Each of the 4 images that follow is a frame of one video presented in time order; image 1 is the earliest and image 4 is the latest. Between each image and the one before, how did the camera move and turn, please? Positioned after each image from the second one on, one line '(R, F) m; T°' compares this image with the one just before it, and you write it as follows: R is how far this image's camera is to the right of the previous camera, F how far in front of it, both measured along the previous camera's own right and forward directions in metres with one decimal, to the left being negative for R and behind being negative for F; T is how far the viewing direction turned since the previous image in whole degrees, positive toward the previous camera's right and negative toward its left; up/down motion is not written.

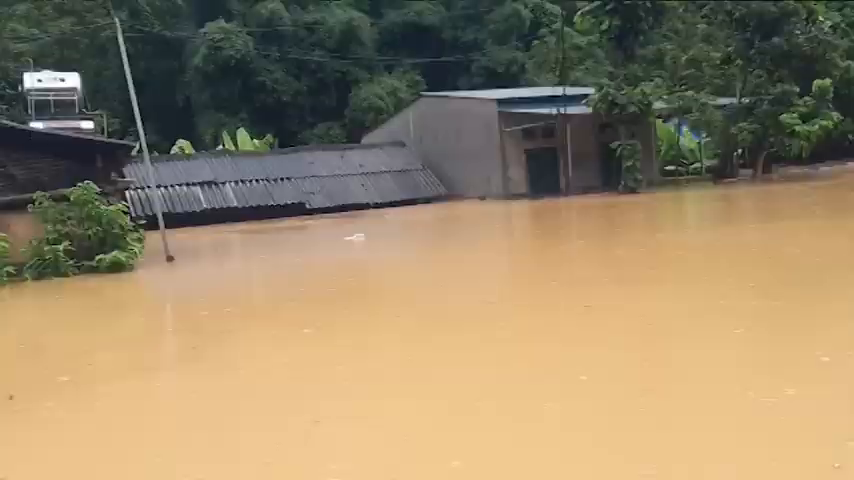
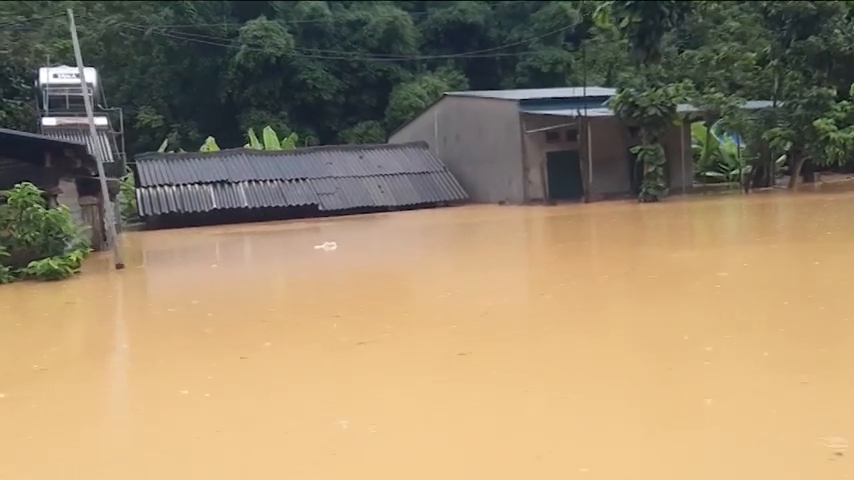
(+0.5, +0.5) m; -4°
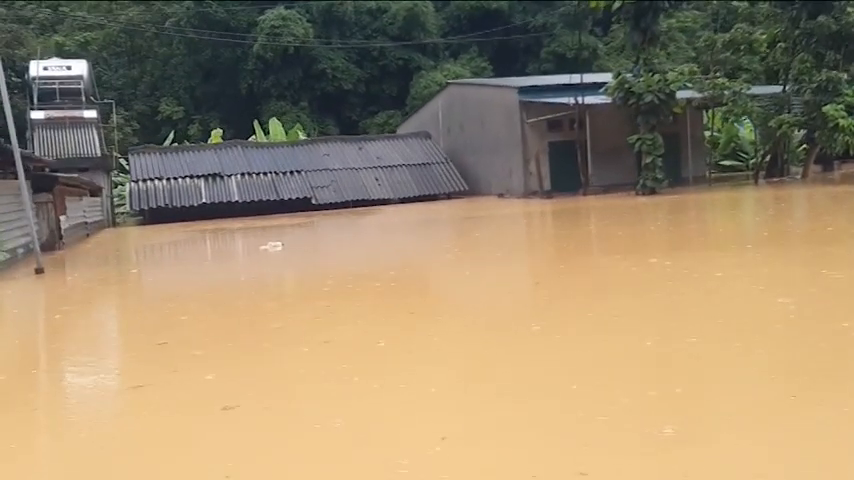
(+0.6, +0.4) m; -3°
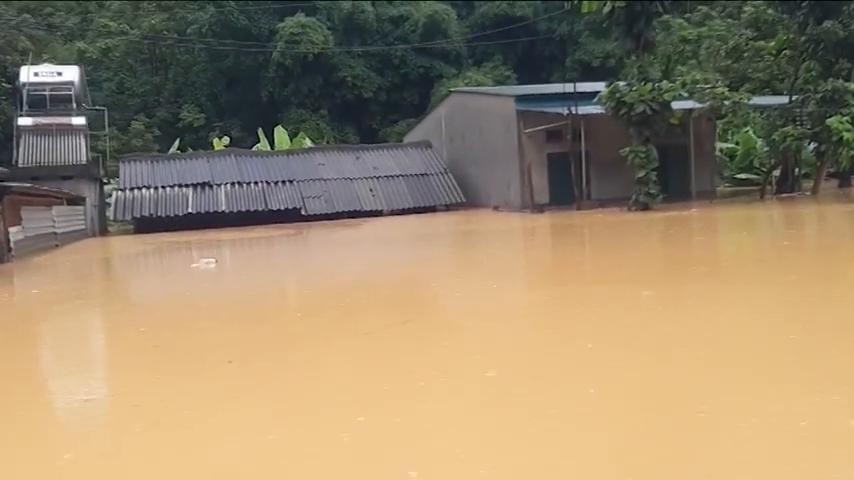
(+0.6, +0.4) m; -3°
